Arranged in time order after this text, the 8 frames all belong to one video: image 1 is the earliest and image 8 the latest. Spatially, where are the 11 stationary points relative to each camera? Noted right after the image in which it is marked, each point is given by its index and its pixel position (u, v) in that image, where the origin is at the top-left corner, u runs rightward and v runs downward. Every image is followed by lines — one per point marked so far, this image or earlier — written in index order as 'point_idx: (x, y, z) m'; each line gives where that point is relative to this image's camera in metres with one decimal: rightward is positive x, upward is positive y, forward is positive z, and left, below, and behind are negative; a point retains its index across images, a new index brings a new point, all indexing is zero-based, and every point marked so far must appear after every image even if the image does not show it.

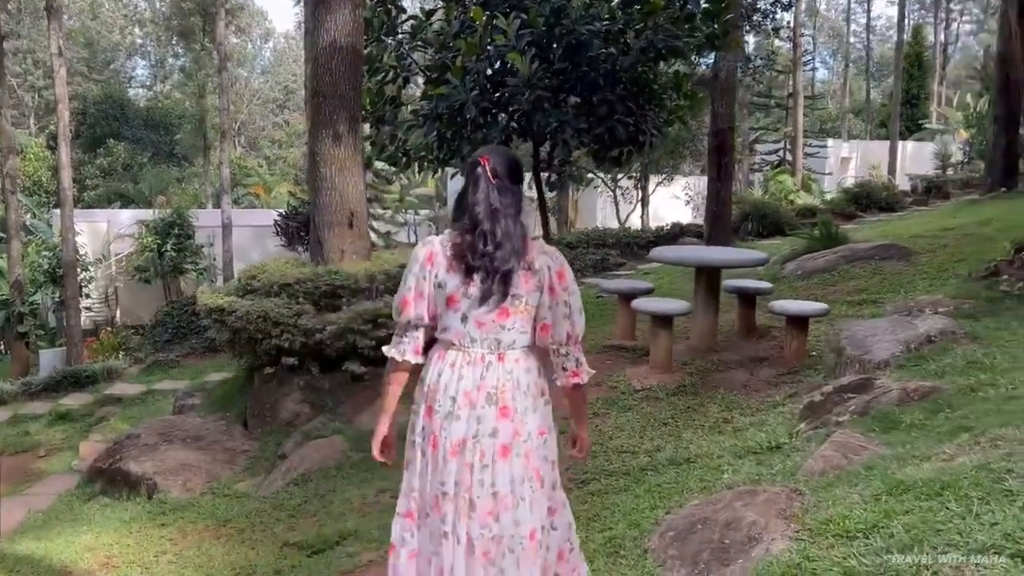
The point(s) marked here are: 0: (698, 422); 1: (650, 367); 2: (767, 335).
0: (+1.0, -0.7, +4.7) m
1: (+0.9, -0.5, +5.5) m
2: (+1.8, -0.3, +6.1) m
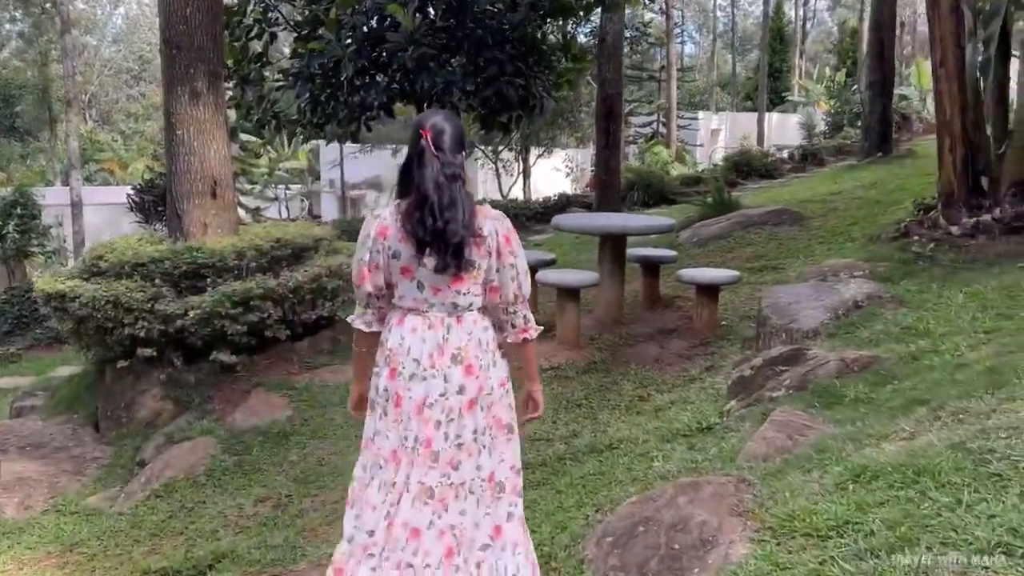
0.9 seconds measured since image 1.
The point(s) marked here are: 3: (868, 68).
0: (+0.5, -0.6, +4.3) m
1: (+0.3, -0.3, +5.1) m
2: (+1.1, -0.1, +5.8) m
3: (+4.7, +2.9, +11.5) m
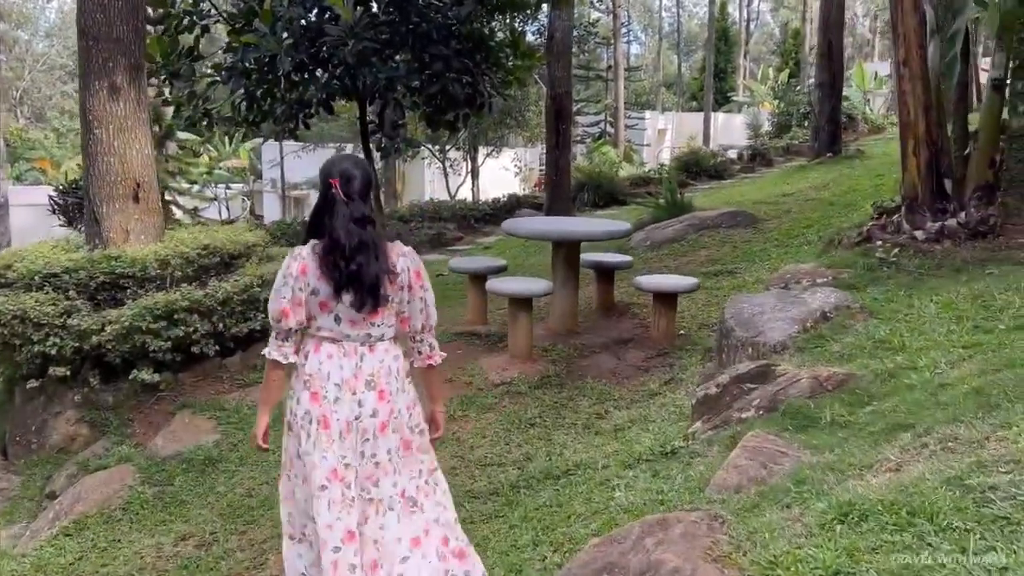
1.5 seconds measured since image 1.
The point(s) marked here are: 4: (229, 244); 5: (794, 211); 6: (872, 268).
0: (+0.3, -0.6, +4.0) m
1: (0.0, -0.4, +4.8) m
2: (+0.8, -0.2, +5.6) m
3: (+4.0, +2.9, +11.4) m
4: (-1.7, +0.3, +5.2) m
5: (+2.6, +0.7, +8.0) m
6: (+1.9, +0.1, +4.5) m
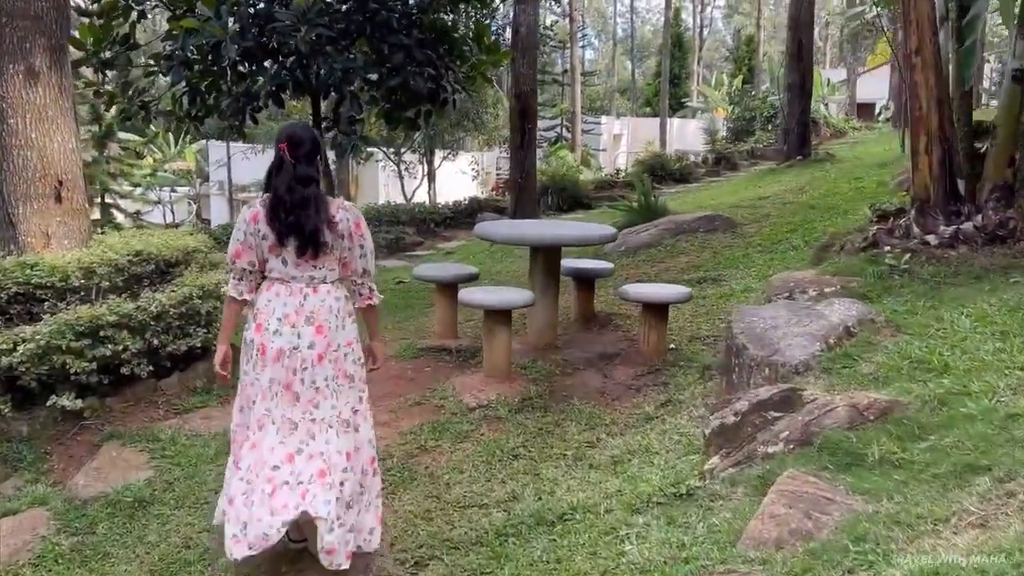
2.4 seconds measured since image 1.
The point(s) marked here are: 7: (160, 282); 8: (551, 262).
0: (+0.2, -0.7, +3.5) m
1: (-0.1, -0.4, +4.3) m
2: (+0.6, -0.2, +5.1) m
3: (+3.5, +2.8, +11.2) m
4: (-1.9, +0.2, +4.6) m
5: (+2.3, +0.7, +7.6) m
6: (+1.8, +0.1, +4.1) m
7: (-1.9, 0.0, +4.6) m
8: (+0.2, +0.1, +4.7) m
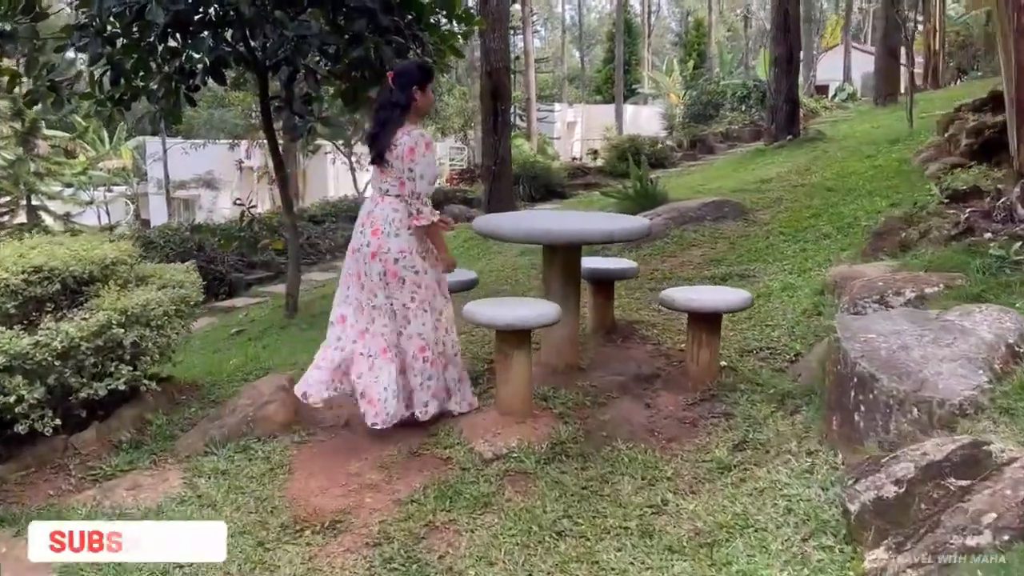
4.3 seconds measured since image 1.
0: (+0.3, -0.7, +2.6) m
1: (-0.1, -0.5, +3.3) m
2: (+0.6, -0.2, +4.2) m
3: (+3.1, +2.9, +10.4) m
4: (-1.8, +0.1, +3.6) m
5: (+2.2, +0.7, +6.8) m
6: (+1.9, +0.1, +3.3) m
7: (-1.8, -0.1, +3.5) m
8: (+0.3, +0.1, +3.7) m
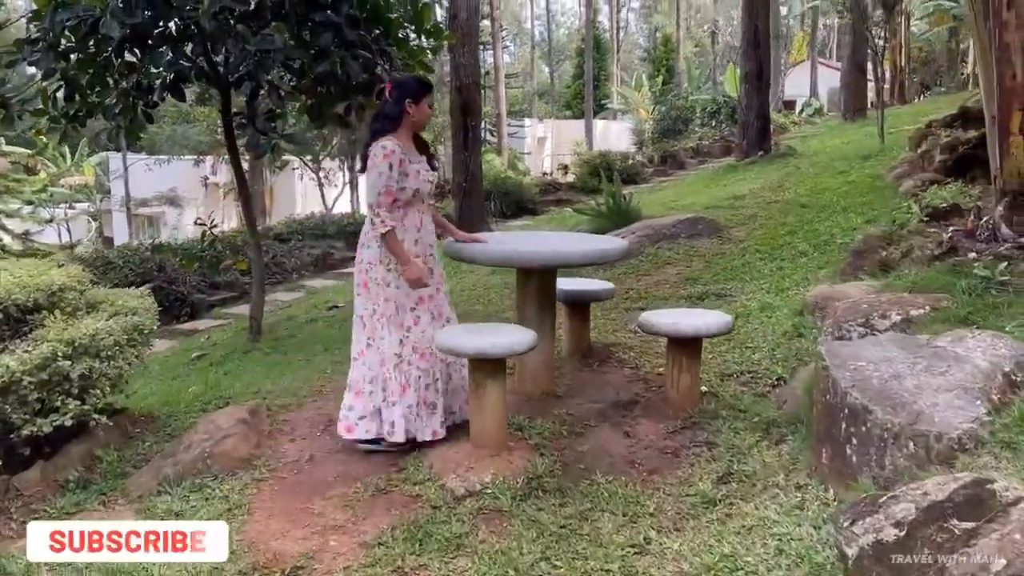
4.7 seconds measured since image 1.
0: (+0.2, -0.8, +2.5) m
1: (-0.2, -0.6, +3.2) m
2: (+0.5, -0.3, +4.1) m
3: (+2.7, +2.8, +10.4) m
4: (-1.9, 0.0, +3.4) m
5: (+1.9, +0.6, +6.7) m
6: (+1.7, 0.0, +3.2) m
7: (-1.9, -0.2, +3.3) m
8: (+0.1, 0.0, +3.6) m
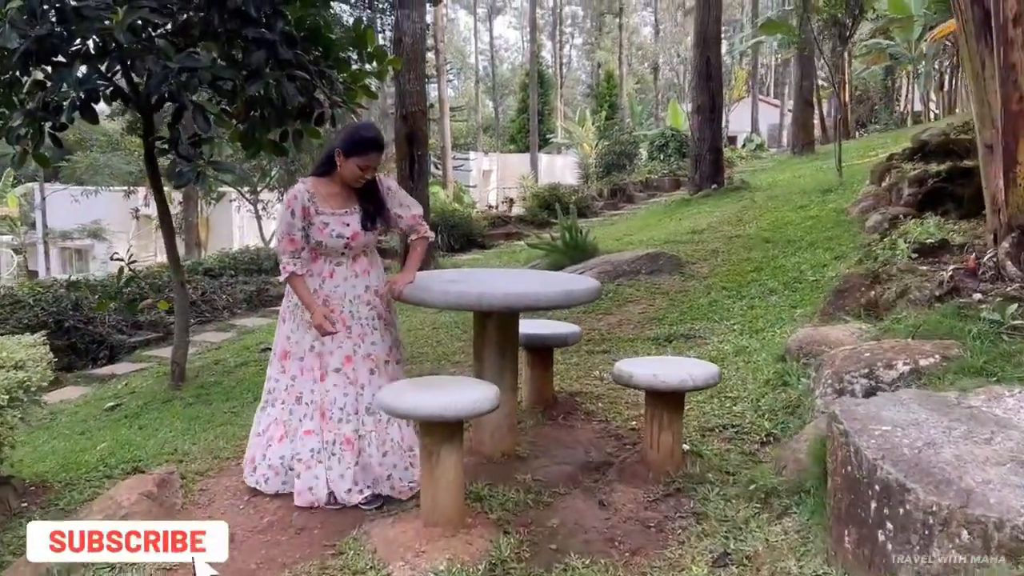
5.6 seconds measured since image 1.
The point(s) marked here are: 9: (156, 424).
0: (+0.2, -0.9, +2.0) m
1: (-0.3, -0.7, +2.7) m
2: (+0.3, -0.5, +3.7) m
3: (+2.1, +2.3, +10.2) m
4: (-2.1, -0.2, +2.8) m
5: (+1.6, +0.3, +6.4) m
6: (+1.6, -0.2, +2.9) m
7: (-2.1, -0.3, +2.8) m
8: (0.0, -0.2, +3.1) m
9: (-1.9, -0.7, +4.6) m
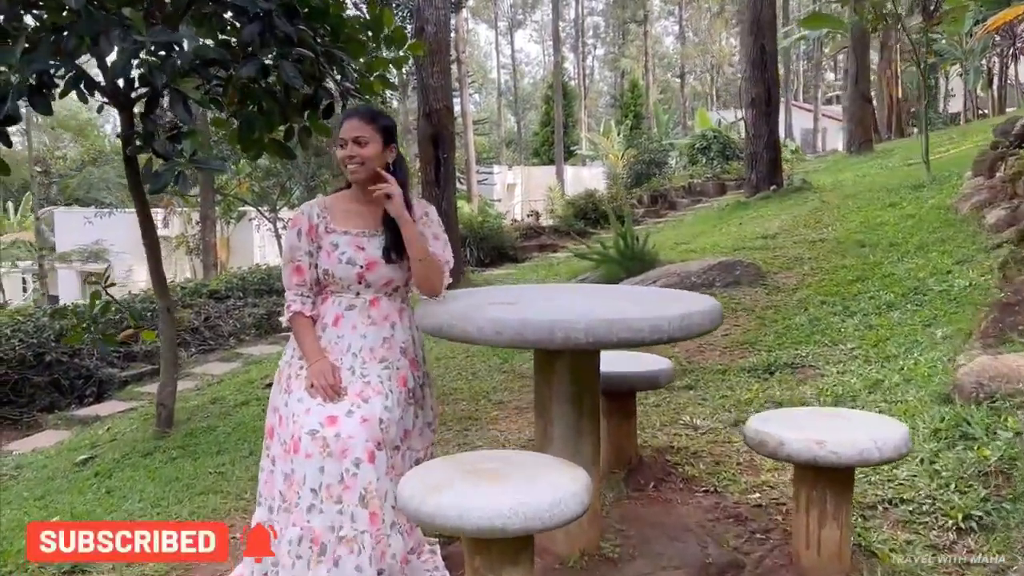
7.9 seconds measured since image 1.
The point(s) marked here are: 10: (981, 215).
0: (+0.3, -1.0, +1.0) m
1: (-0.1, -0.8, +1.7) m
2: (+0.5, -0.6, +2.7) m
3: (+2.5, +2.2, +9.2) m
4: (-1.9, -0.3, +1.9) m
5: (+1.9, +0.2, +5.4) m
6: (+1.8, -0.2, +1.9) m
7: (-1.9, -0.4, +1.8) m
8: (+0.2, -0.2, +2.2) m
9: (-1.6, -0.8, +3.6) m
10: (+2.8, +0.4, +5.1) m
